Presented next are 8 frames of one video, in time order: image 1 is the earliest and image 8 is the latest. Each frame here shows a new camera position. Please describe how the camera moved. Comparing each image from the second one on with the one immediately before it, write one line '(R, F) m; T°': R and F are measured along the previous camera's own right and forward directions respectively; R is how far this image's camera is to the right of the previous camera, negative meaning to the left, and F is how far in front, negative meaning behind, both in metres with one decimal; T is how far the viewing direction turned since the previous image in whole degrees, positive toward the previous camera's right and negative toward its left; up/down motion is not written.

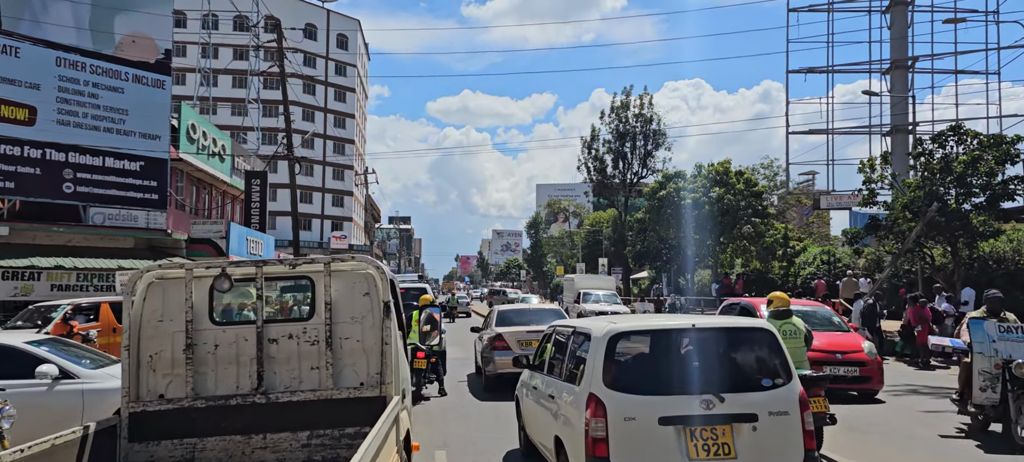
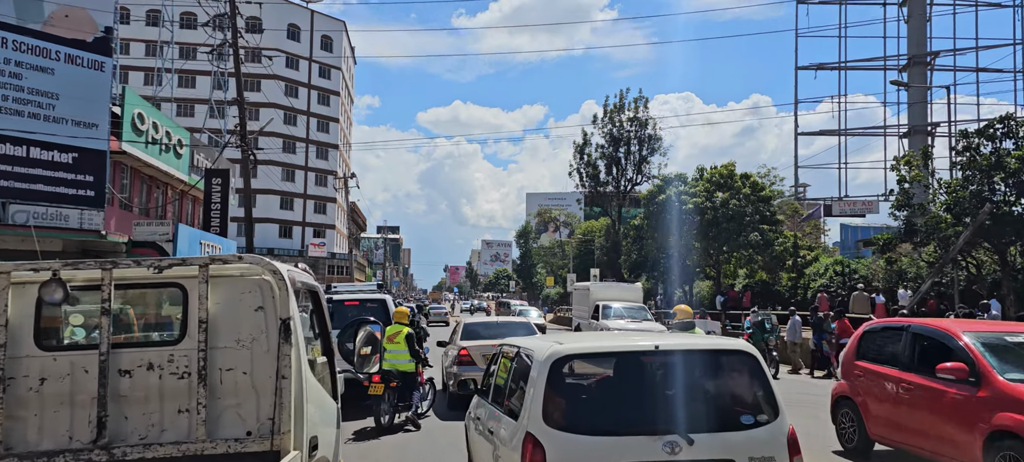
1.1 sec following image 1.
(+0.2, +2.2) m; +1°
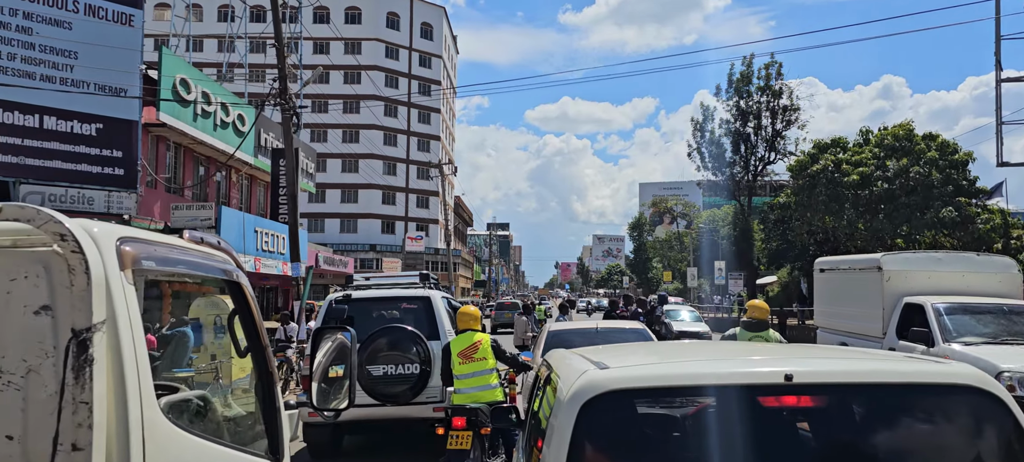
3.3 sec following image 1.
(0.0, +4.1) m; -9°
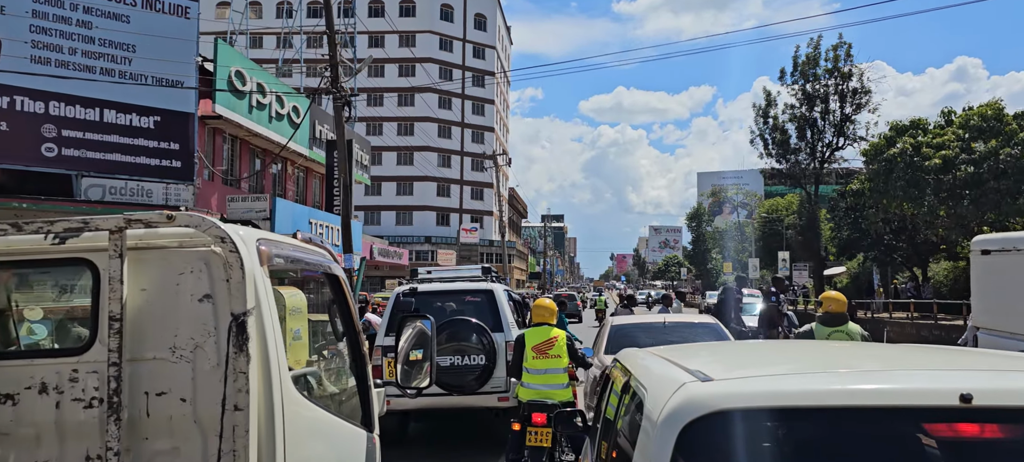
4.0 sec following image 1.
(-0.1, +0.5) m; -4°
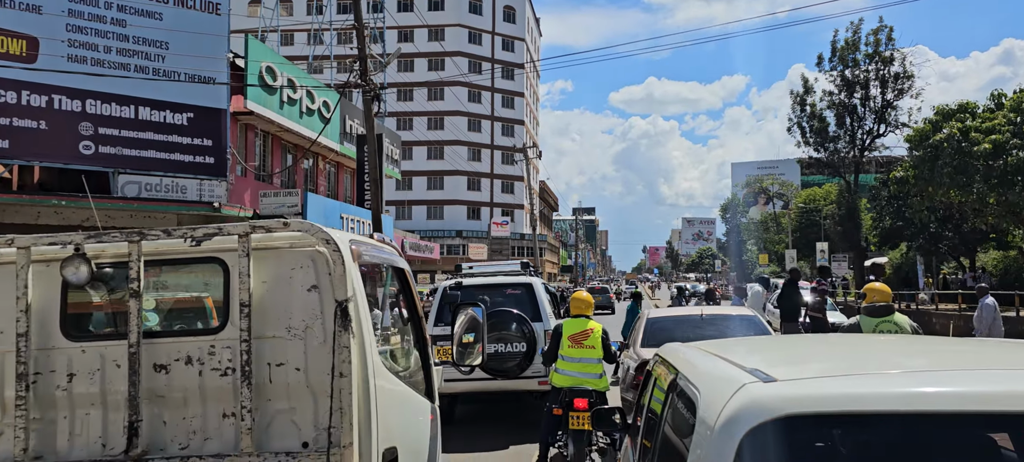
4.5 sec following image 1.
(0.0, +0.2) m; -2°
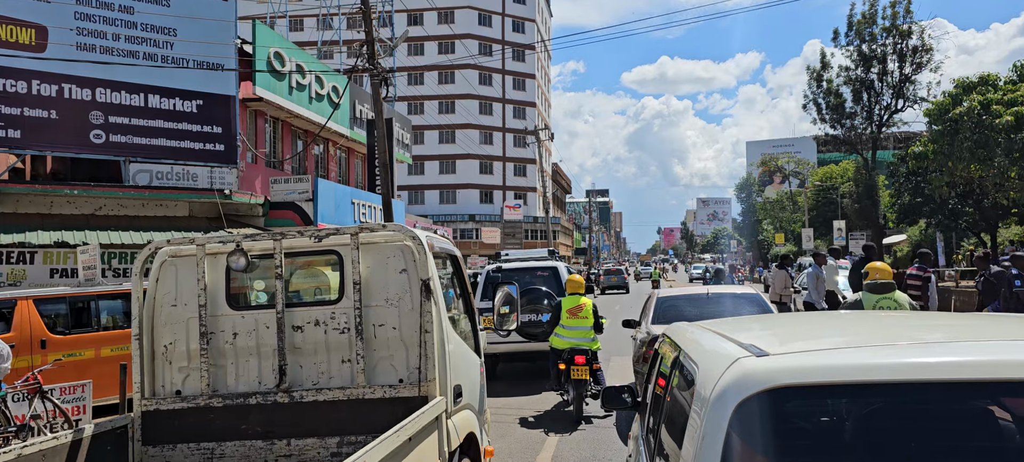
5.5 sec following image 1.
(0.0, +0.1) m; -1°
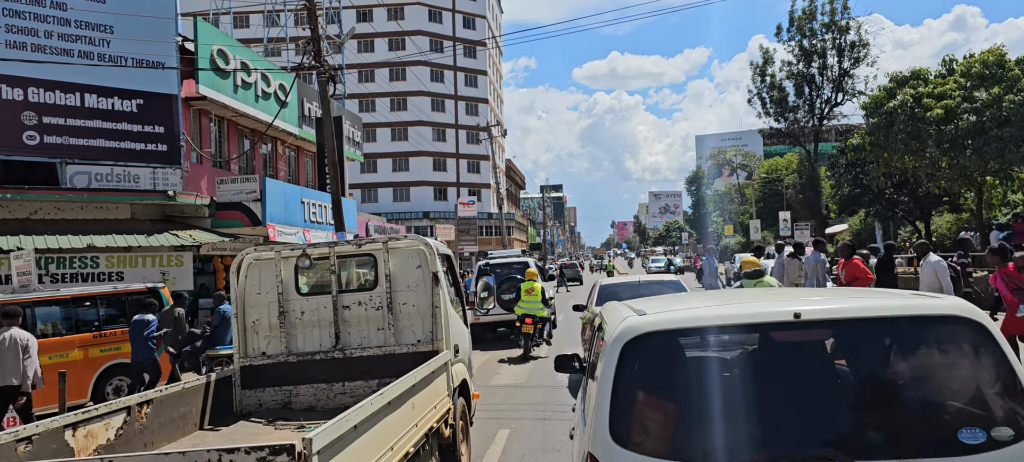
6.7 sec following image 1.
(+0.1, -0.1) m; +3°
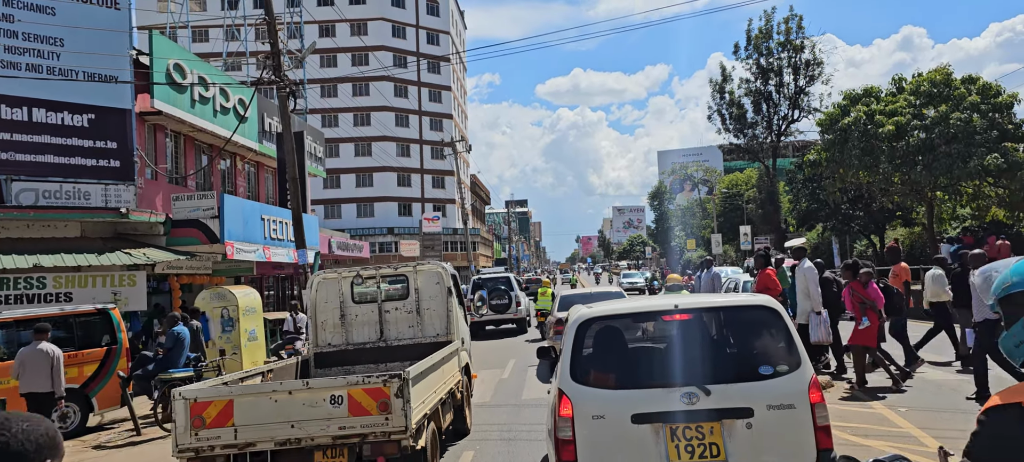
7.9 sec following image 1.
(0.0, 0.0) m; +3°
